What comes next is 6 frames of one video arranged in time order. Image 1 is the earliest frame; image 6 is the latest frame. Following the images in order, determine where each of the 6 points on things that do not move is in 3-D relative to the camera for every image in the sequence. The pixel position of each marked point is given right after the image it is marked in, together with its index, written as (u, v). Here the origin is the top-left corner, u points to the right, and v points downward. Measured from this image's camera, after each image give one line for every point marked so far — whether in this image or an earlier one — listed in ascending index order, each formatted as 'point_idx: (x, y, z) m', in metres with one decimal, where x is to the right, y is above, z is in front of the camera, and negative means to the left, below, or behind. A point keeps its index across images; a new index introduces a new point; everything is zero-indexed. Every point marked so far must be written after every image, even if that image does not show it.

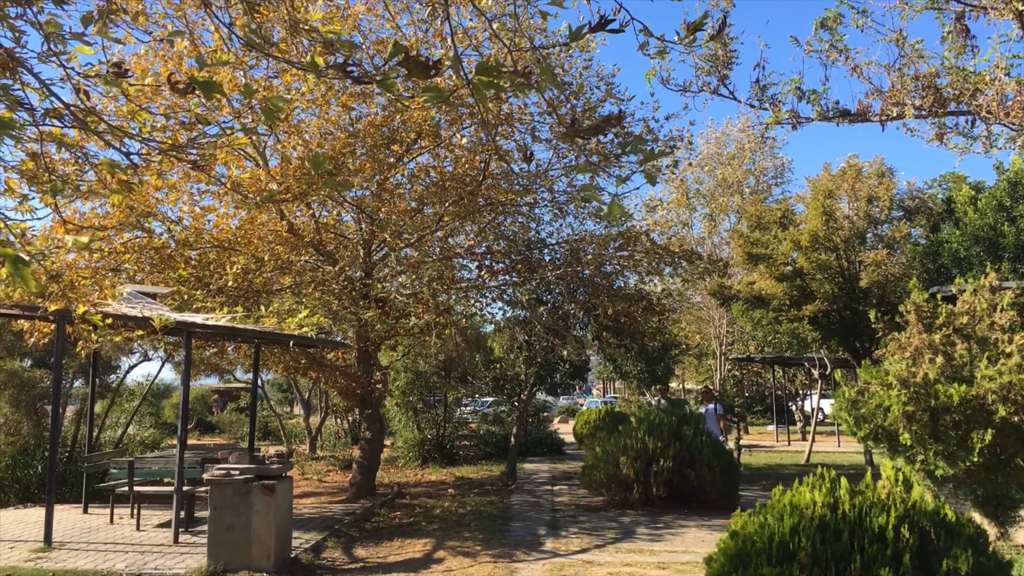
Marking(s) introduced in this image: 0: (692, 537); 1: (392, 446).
0: (+1.5, -2.1, +7.6) m
1: (-2.4, -3.2, +18.3) m
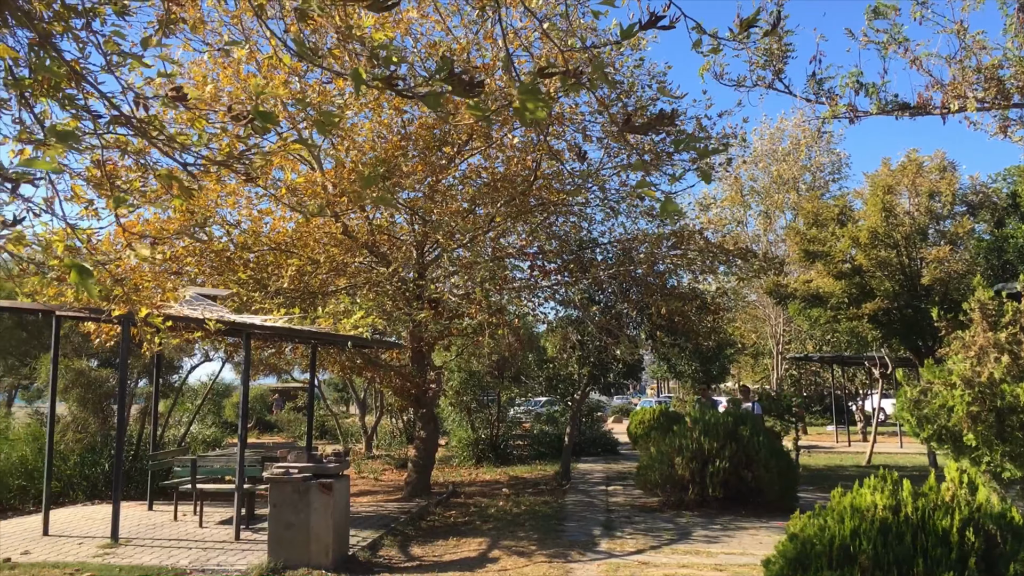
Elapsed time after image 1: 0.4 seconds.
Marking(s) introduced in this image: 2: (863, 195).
0: (+2.0, -2.1, +7.5) m
1: (-1.3, -3.2, +18.4) m
2: (+5.8, +1.5, +14.7) m
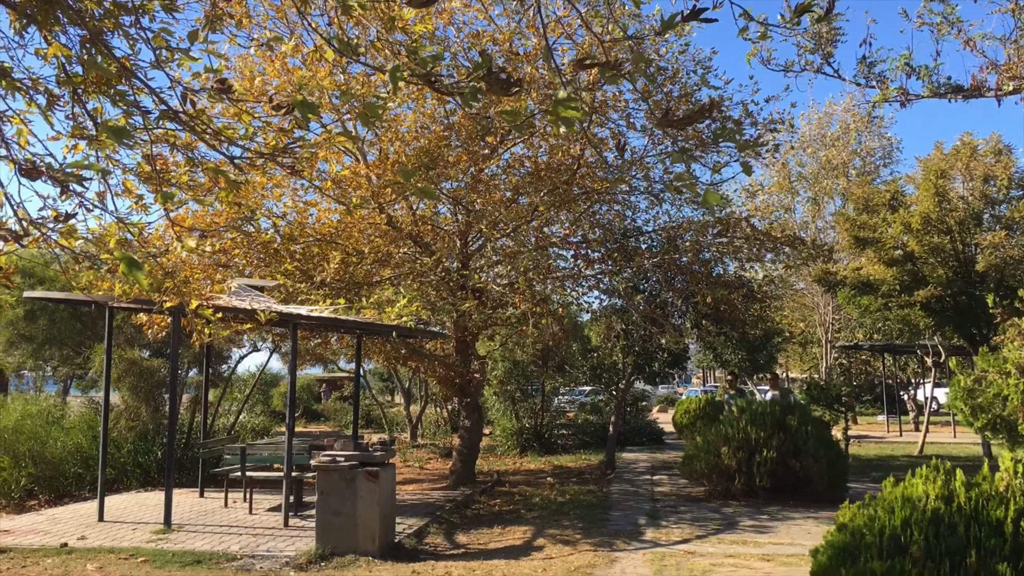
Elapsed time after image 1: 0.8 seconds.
0: (+2.3, -2.0, +7.4) m
1: (-0.4, -3.0, +18.5) m
2: (+6.5, +1.7, +14.4) m
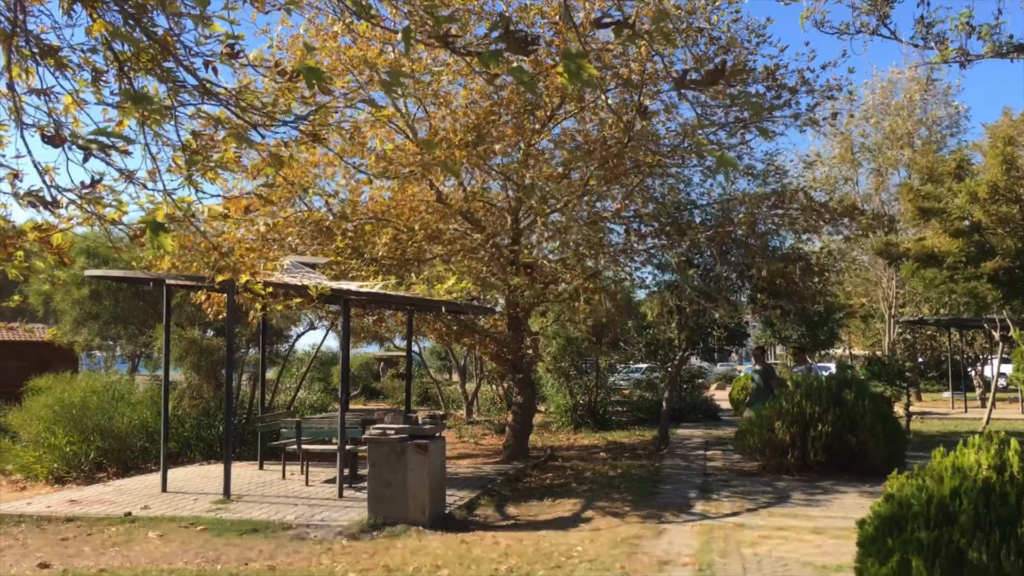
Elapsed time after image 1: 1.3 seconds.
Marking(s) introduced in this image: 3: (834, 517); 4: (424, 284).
0: (+2.8, -1.7, +7.3) m
1: (+0.7, -2.6, +18.5) m
2: (+7.3, +2.2, +13.9) m
3: (+2.4, -1.7, +6.6) m
4: (-0.9, 0.0, +9.0) m
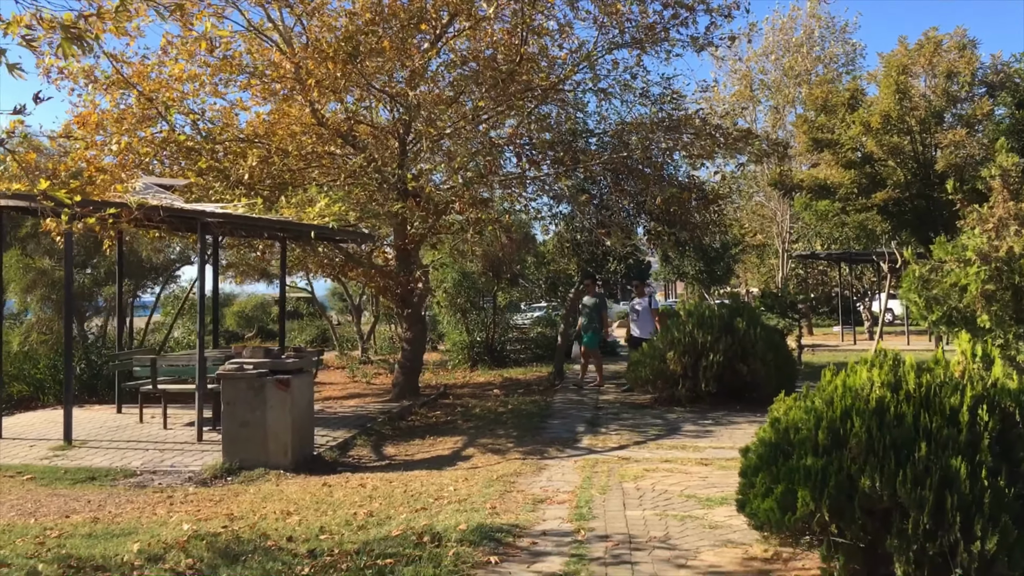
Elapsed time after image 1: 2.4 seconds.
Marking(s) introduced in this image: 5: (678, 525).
0: (+1.8, -1.1, +7.0) m
1: (-1.4, -1.2, +18.1) m
2: (+5.6, +3.2, +13.8) m
3: (+1.5, -1.1, +6.3) m
4: (-2.0, +0.7, +8.2) m
5: (+0.8, -1.1, +4.2) m
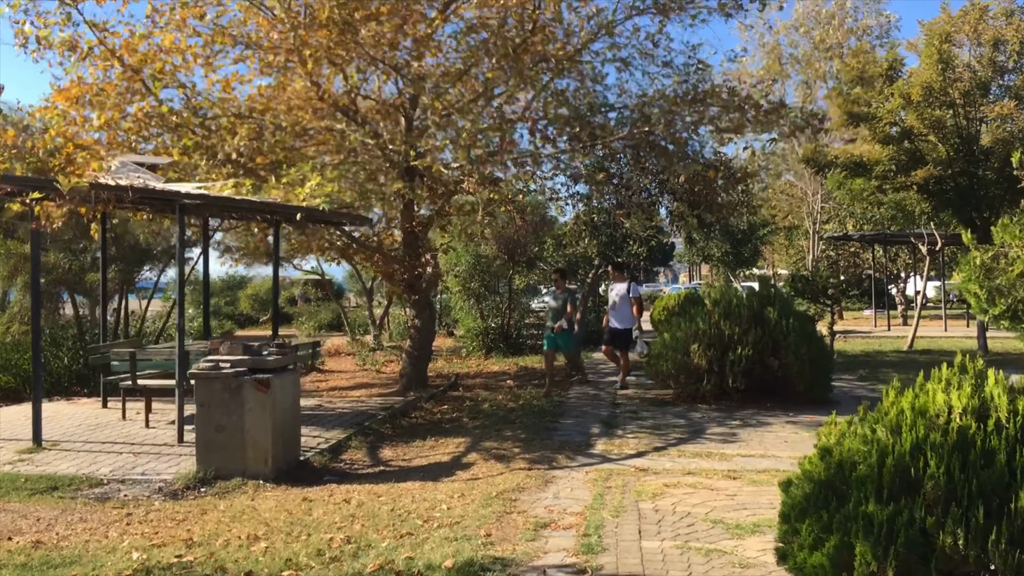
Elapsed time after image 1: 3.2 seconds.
0: (+1.8, -1.1, +6.3) m
1: (-1.1, -0.9, +17.5) m
2: (+5.8, +3.5, +12.9) m
3: (+1.5, -1.1, +5.7) m
4: (-1.9, +0.8, +7.6) m
5: (+0.8, -1.1, +3.6) m
